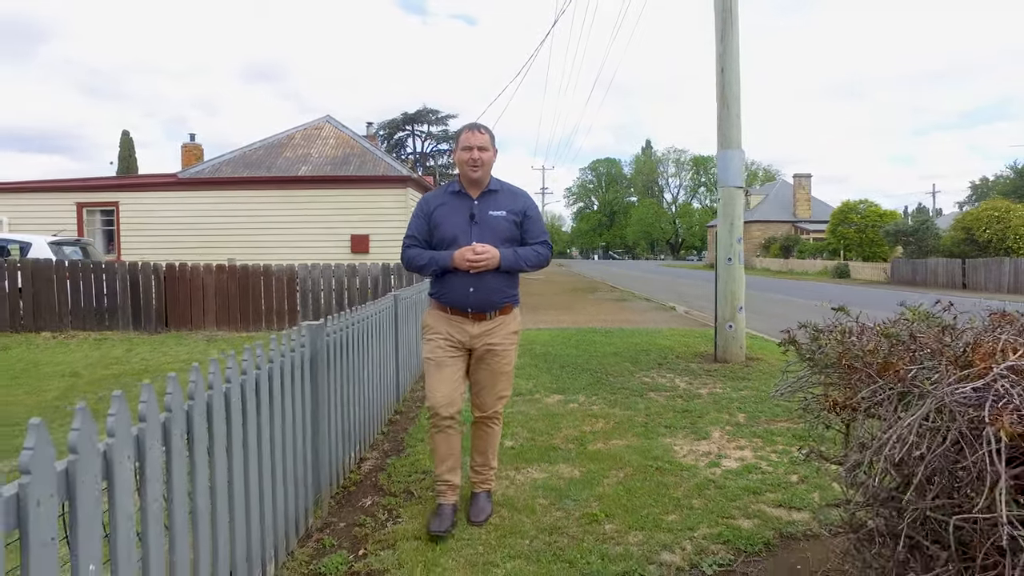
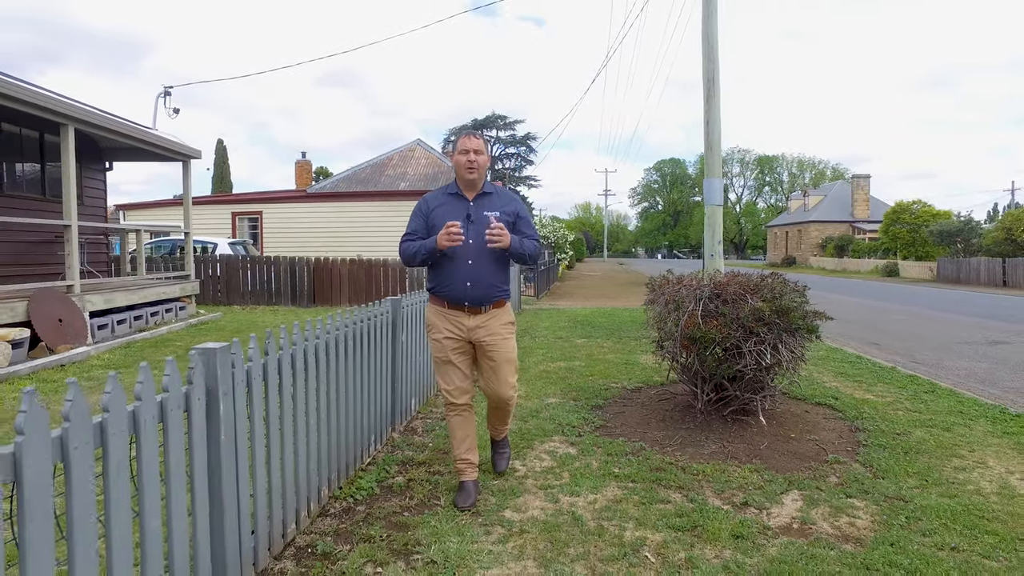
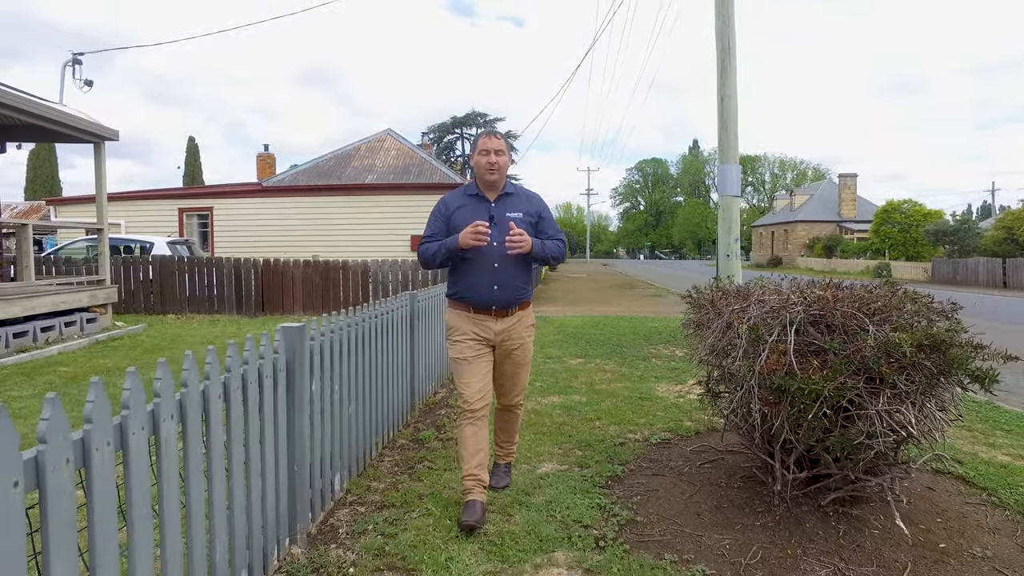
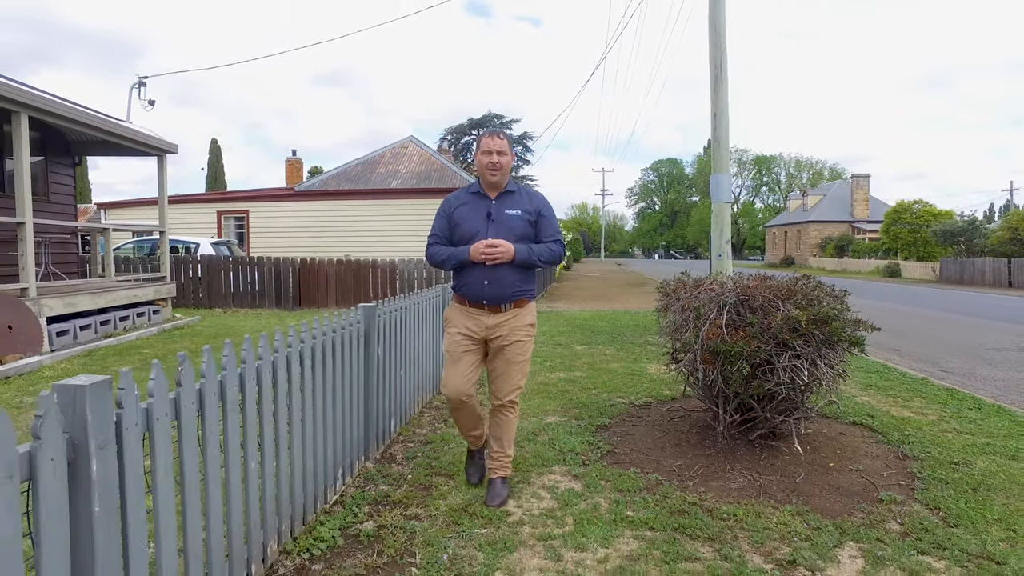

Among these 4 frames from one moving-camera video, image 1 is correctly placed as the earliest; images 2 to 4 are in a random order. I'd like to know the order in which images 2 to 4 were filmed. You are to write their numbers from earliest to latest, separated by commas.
3, 4, 2
